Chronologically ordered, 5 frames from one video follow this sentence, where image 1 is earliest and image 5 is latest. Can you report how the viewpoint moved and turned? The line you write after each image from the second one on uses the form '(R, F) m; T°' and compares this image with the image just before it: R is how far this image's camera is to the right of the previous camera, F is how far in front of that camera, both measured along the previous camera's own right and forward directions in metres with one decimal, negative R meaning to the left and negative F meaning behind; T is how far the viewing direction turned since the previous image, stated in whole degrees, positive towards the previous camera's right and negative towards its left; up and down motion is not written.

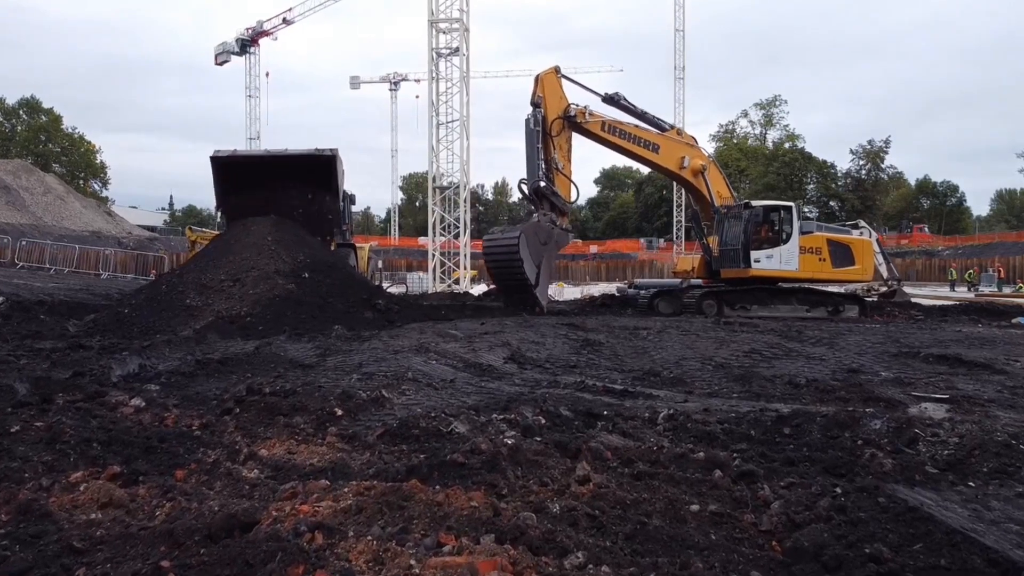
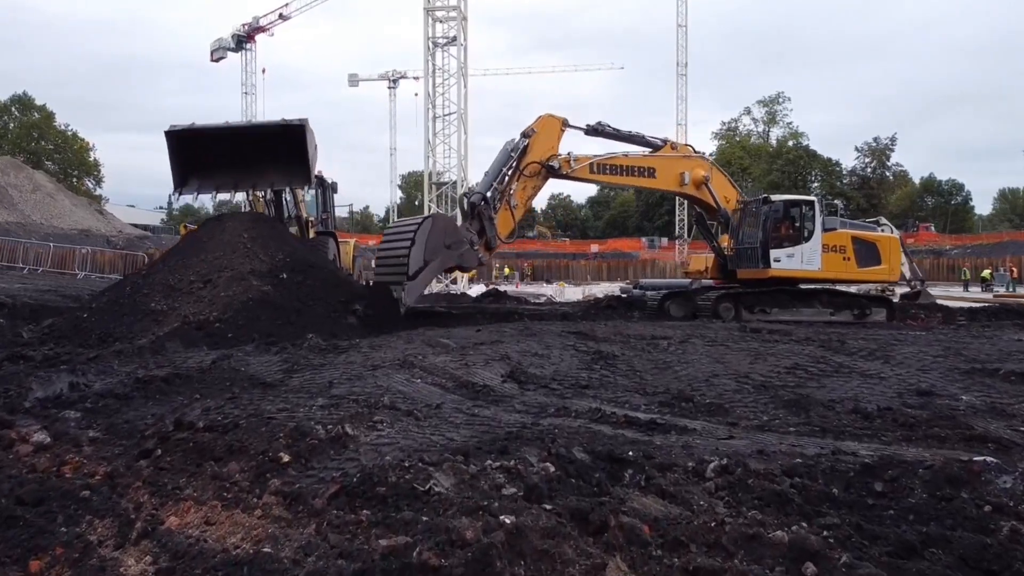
(0.0, +1.2) m; 0°
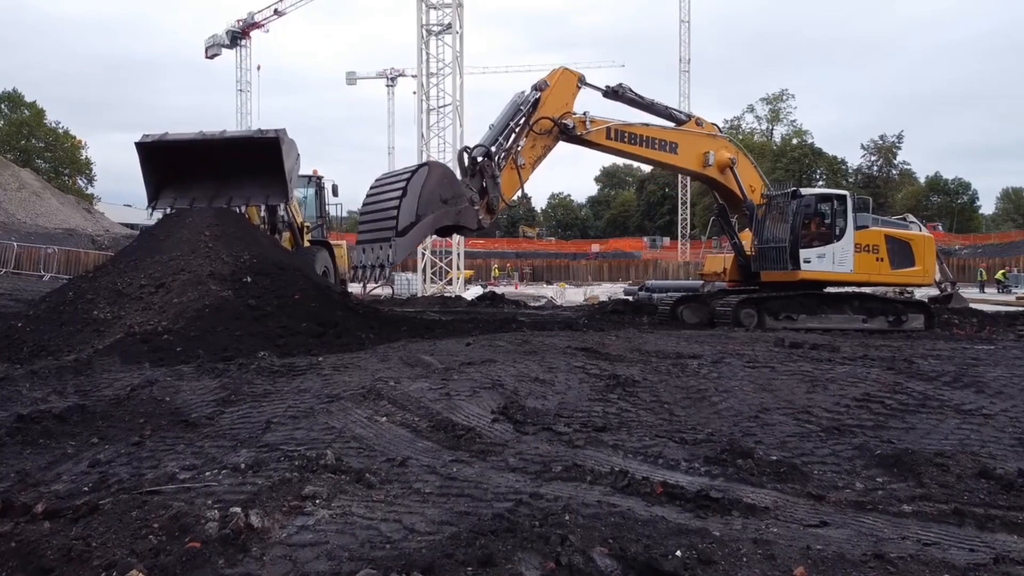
(0.0, +1.4) m; 0°
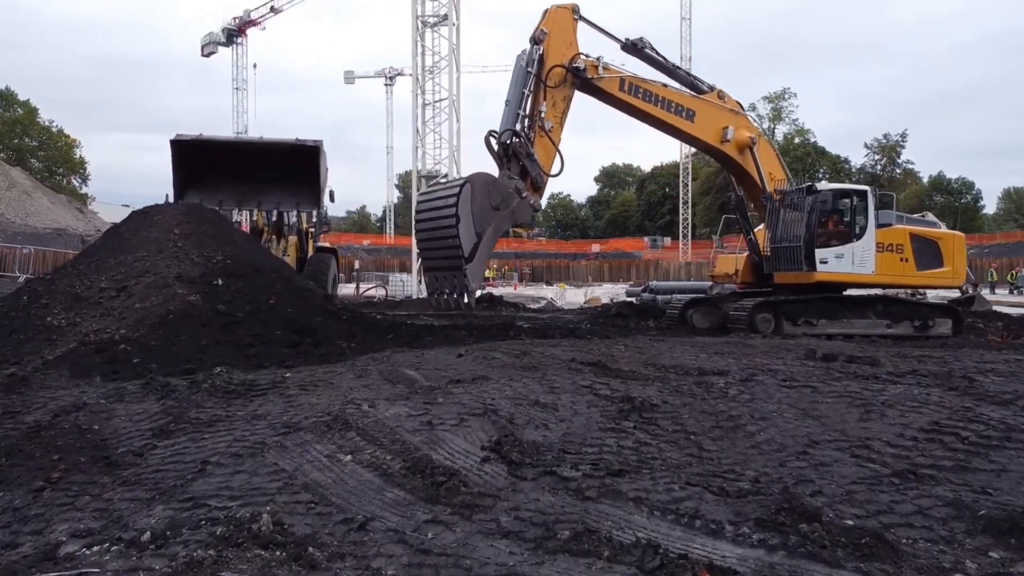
(0.0, +0.9) m; 0°
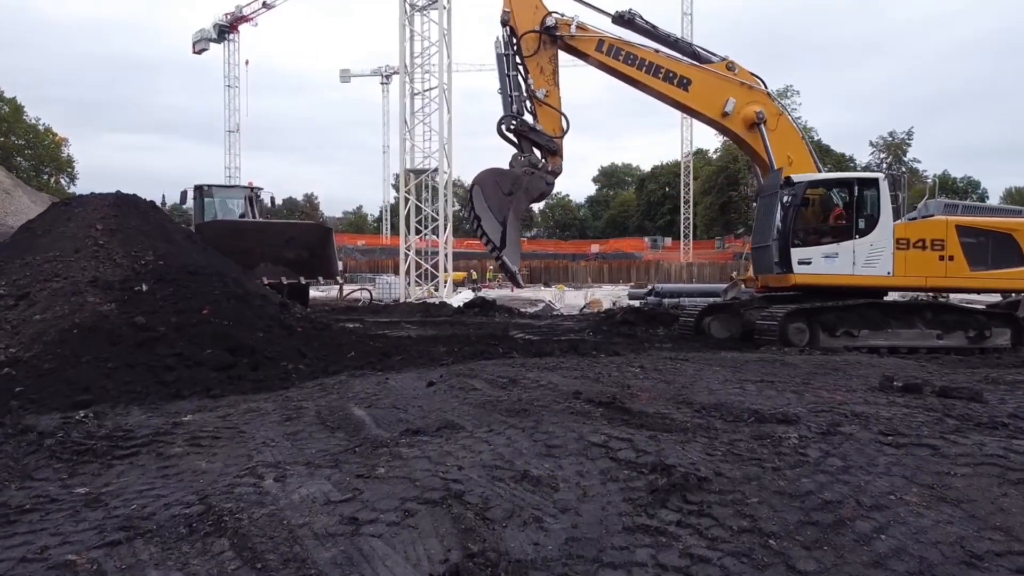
(+0.1, +1.6) m; 0°
